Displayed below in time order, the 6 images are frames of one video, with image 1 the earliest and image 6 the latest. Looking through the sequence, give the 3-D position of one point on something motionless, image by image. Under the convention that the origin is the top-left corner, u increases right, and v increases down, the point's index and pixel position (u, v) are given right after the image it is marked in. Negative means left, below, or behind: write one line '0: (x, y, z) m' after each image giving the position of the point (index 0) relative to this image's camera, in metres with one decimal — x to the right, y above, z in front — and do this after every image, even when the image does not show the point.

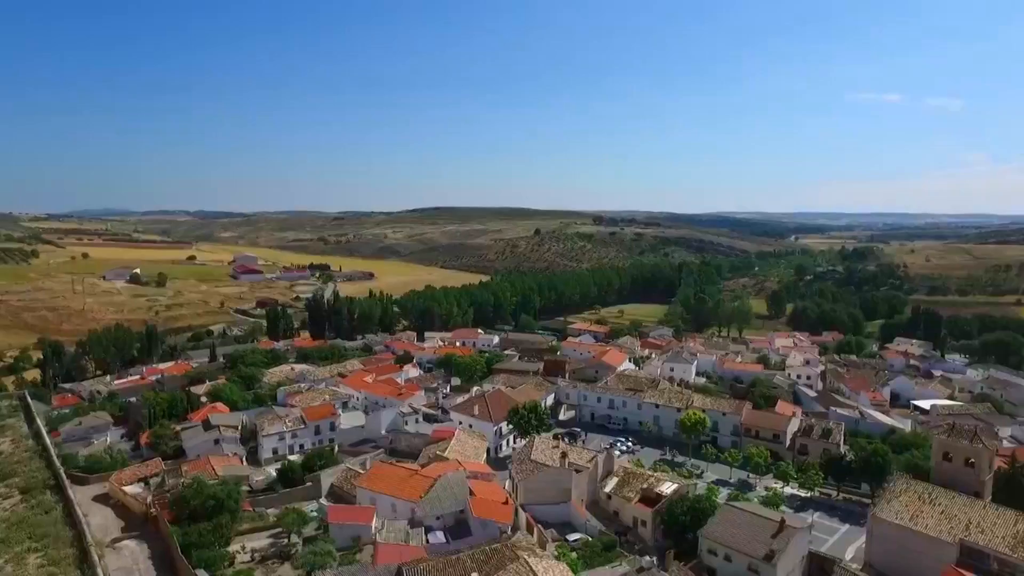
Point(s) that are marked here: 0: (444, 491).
0: (-1.9, -5.7, +20.0) m
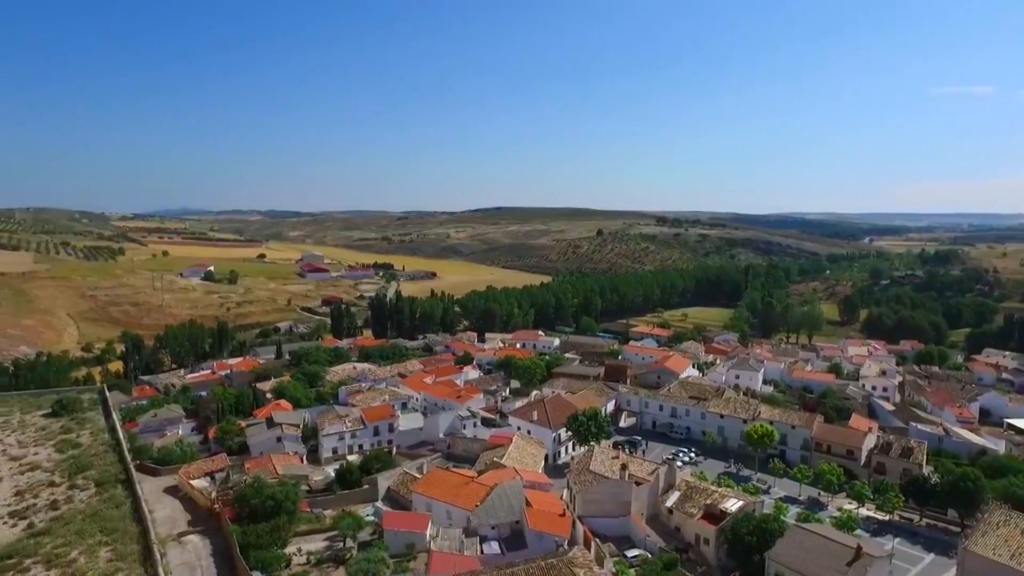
0: (-0.3, -5.8, +19.6) m
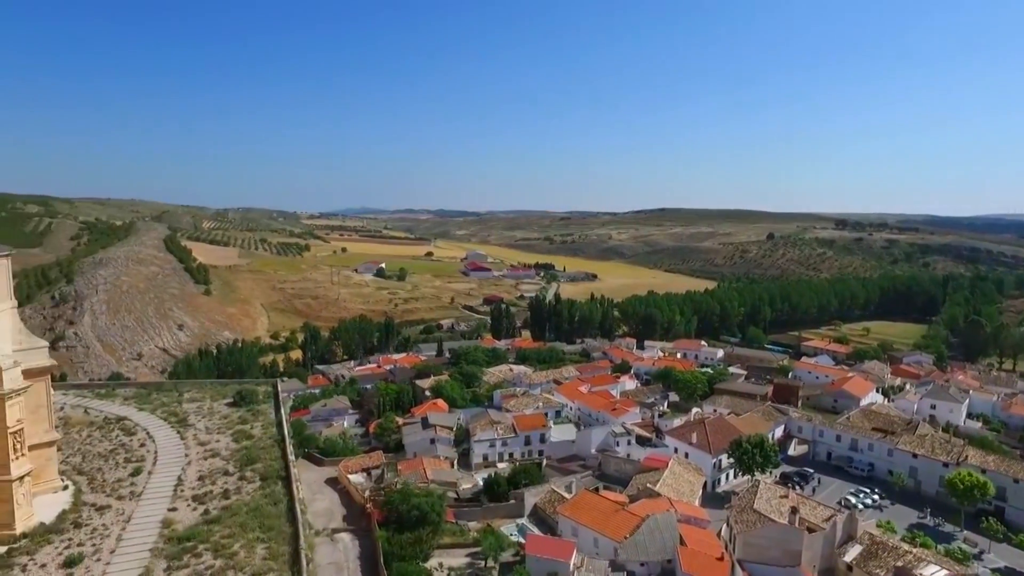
0: (+3.6, -6.2, +18.2) m
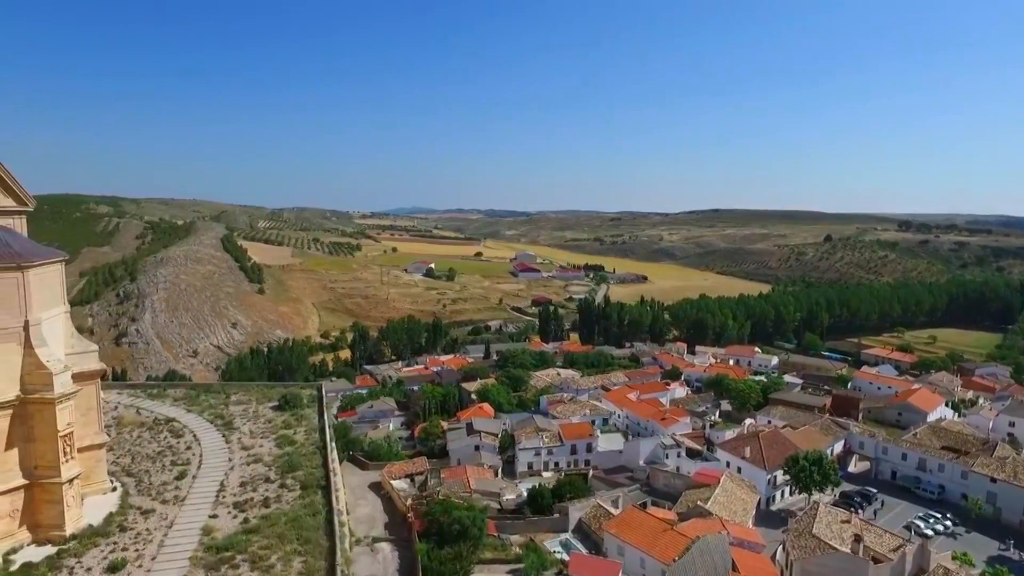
0: (+4.6, -6.4, +17.4) m
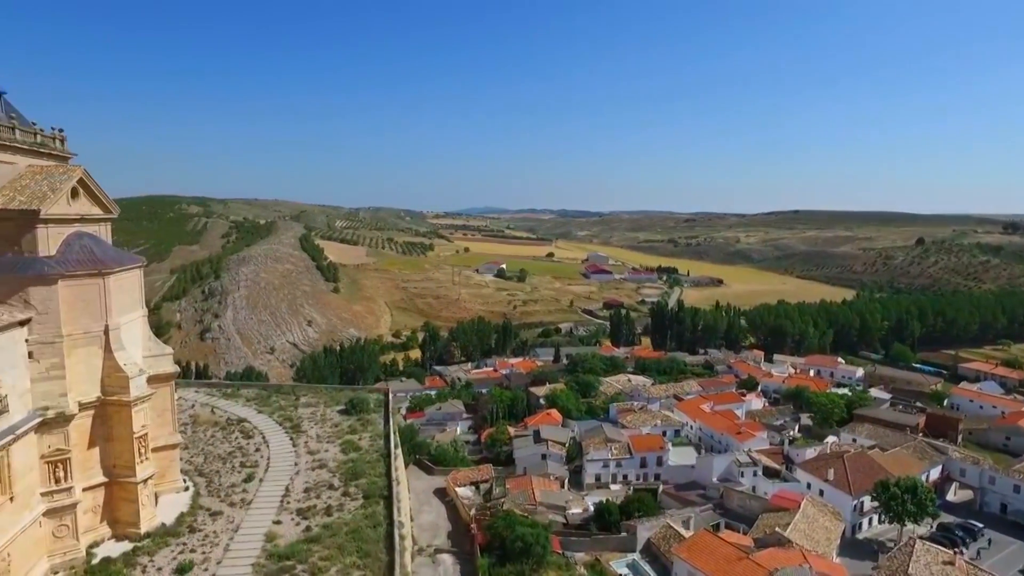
0: (+6.1, -6.8, +16.2) m
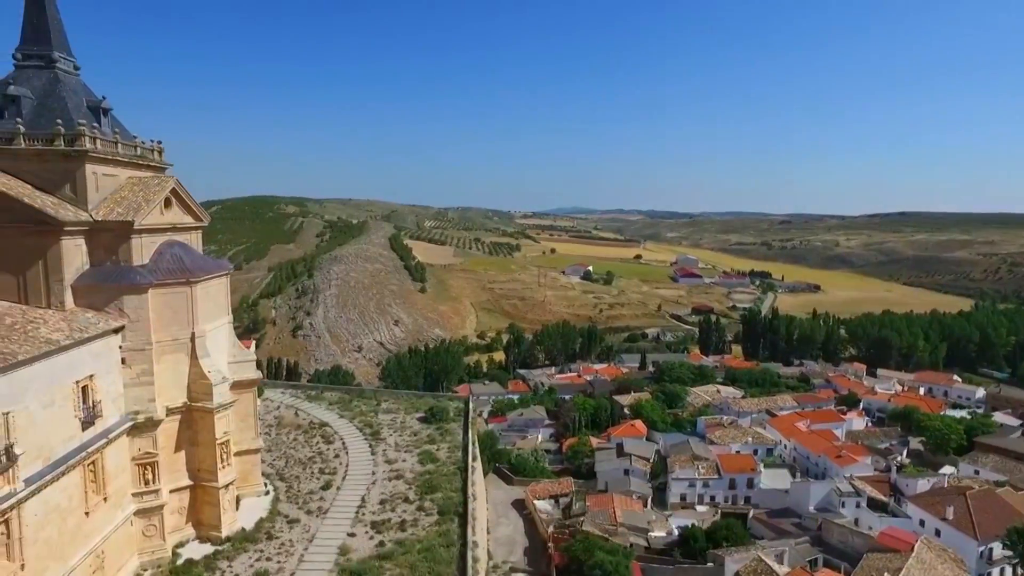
0: (+7.7, -7.2, +14.7) m
